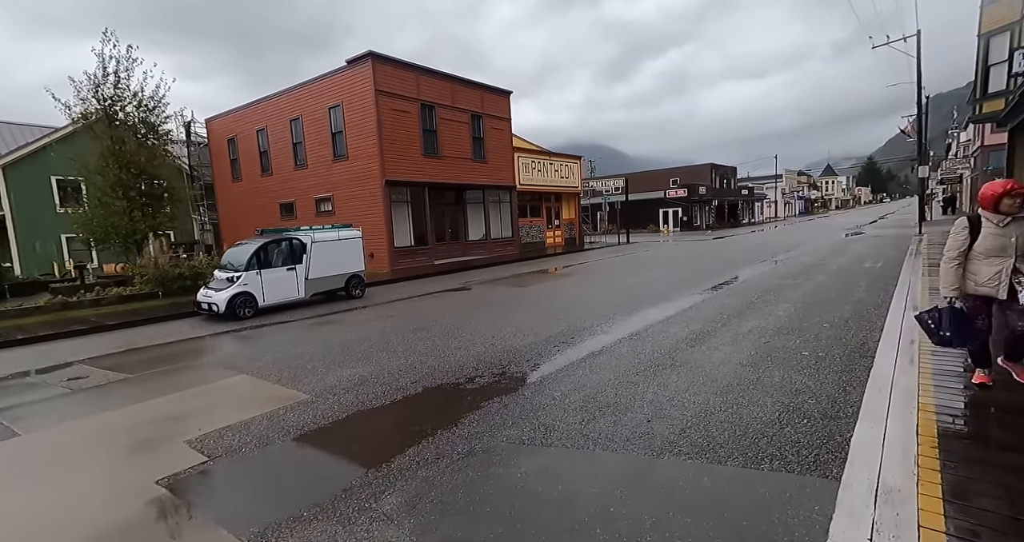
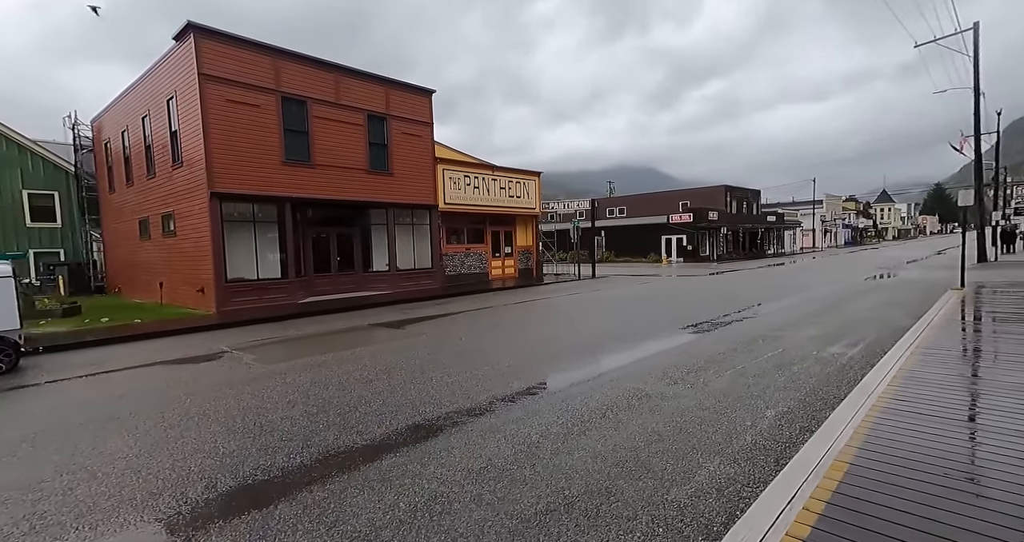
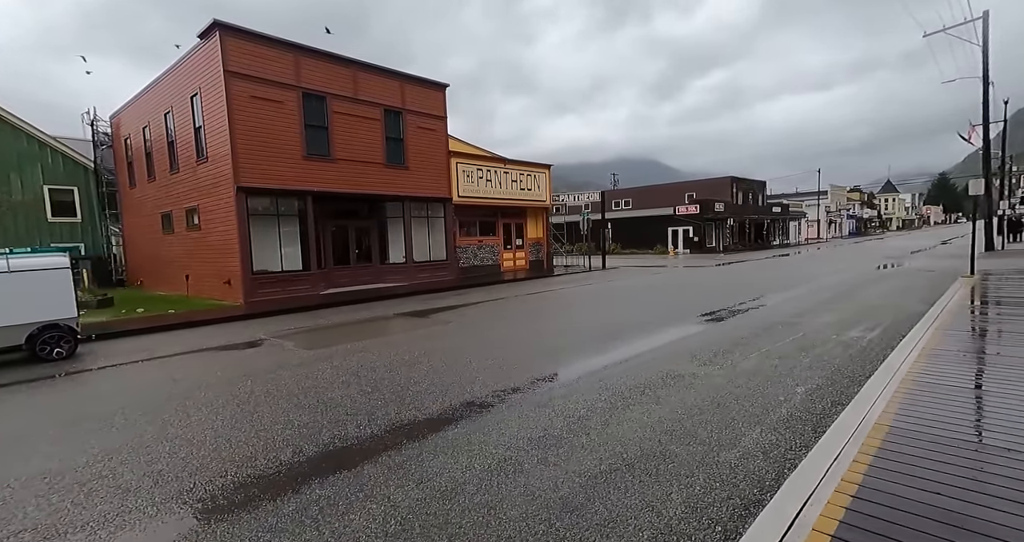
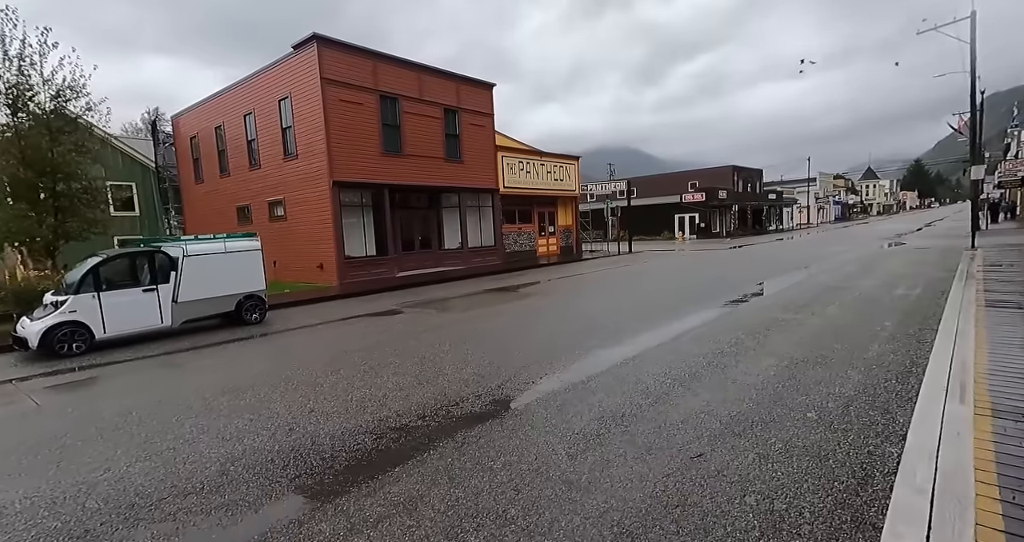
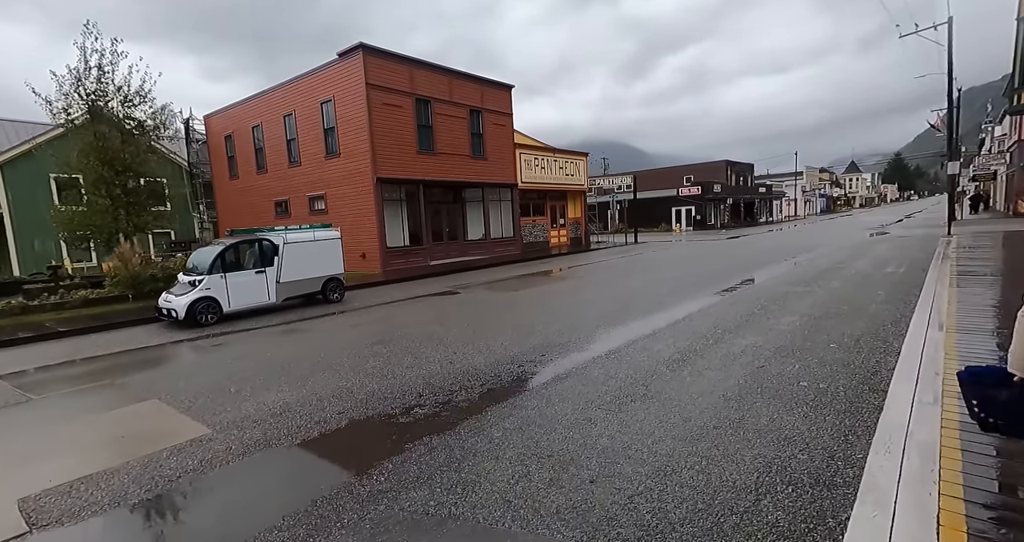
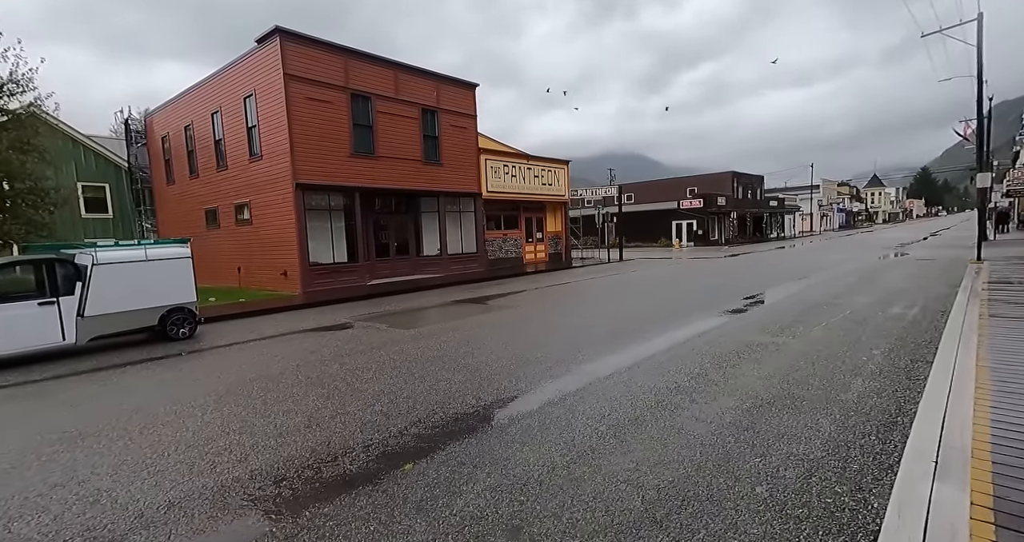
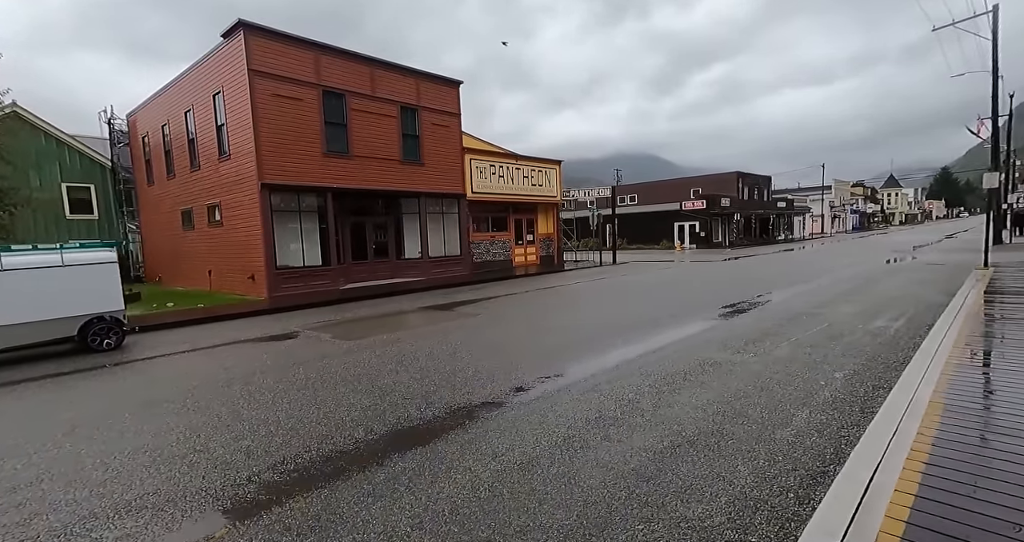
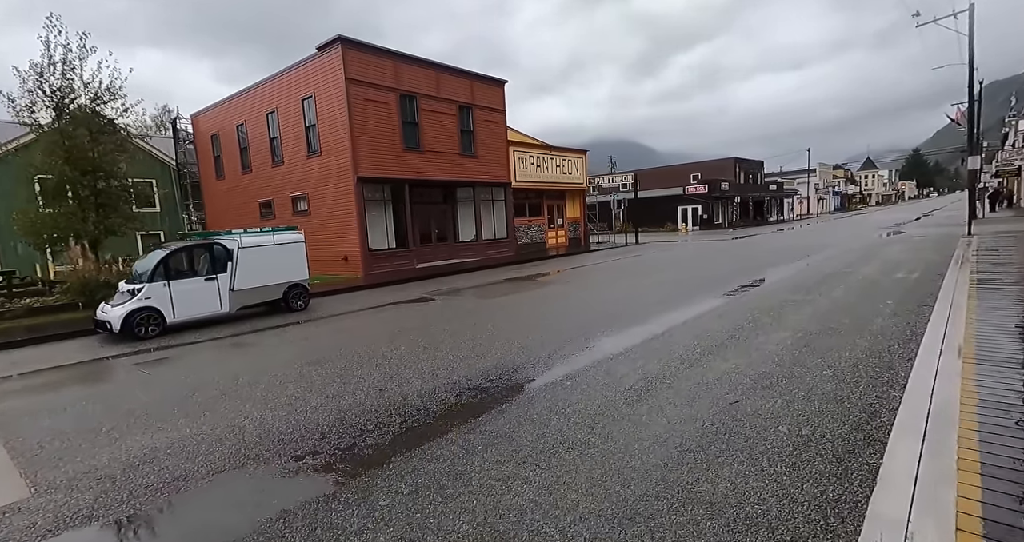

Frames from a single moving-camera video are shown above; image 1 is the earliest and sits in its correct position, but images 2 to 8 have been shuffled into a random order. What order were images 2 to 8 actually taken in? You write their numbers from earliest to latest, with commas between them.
5, 8, 4, 6, 7, 3, 2
